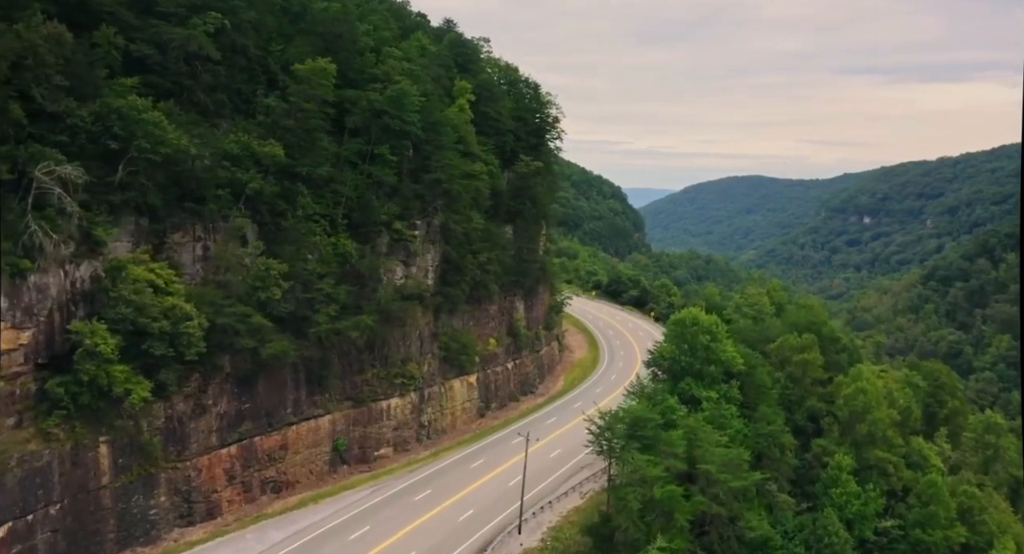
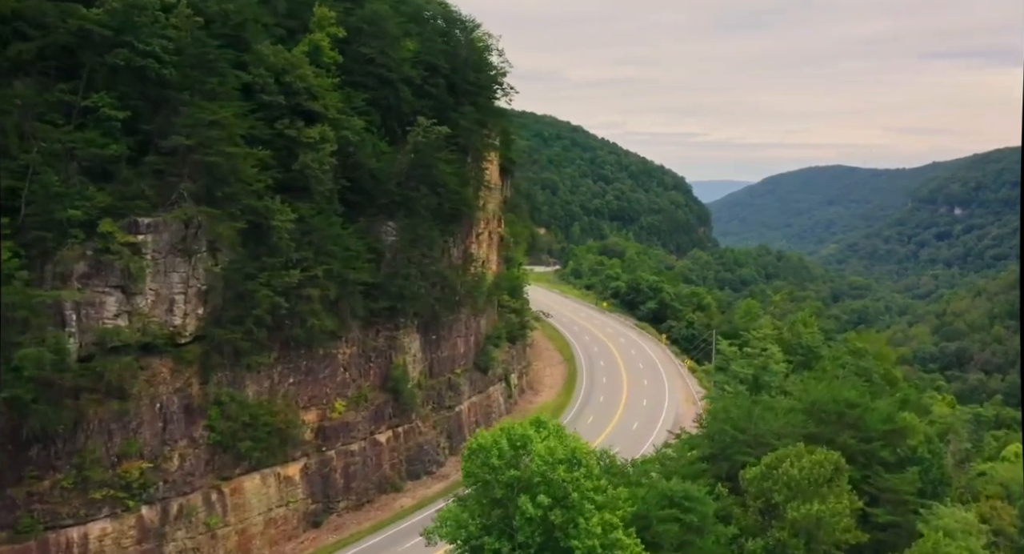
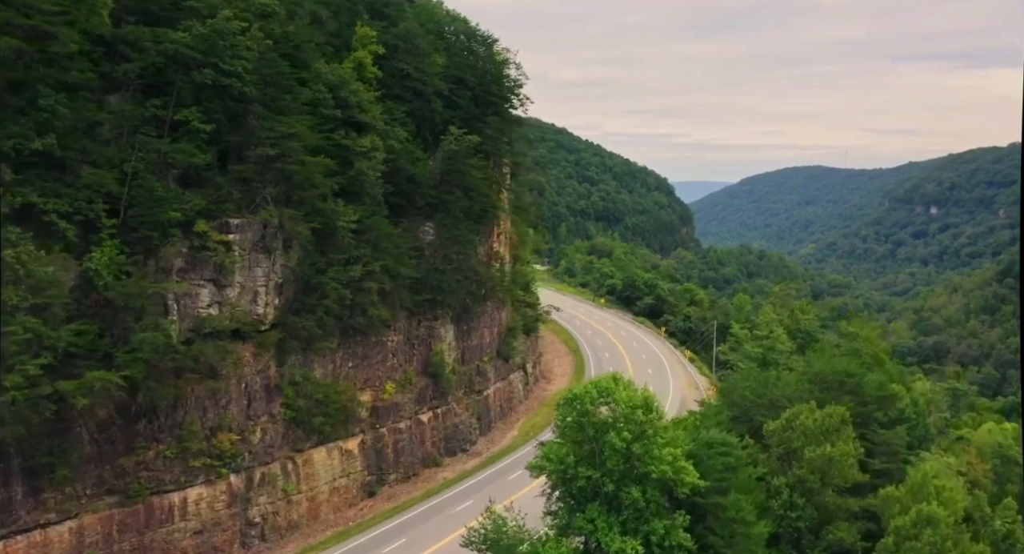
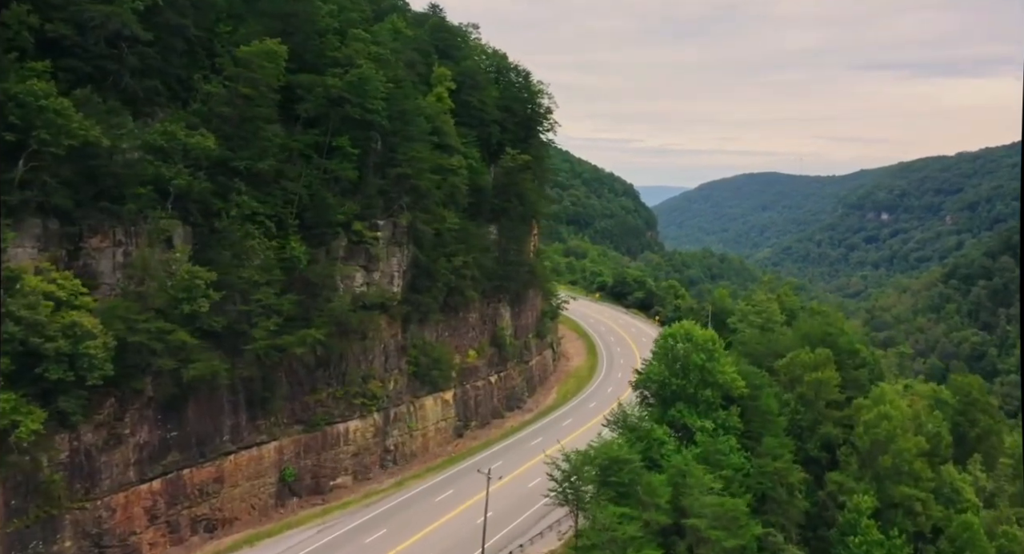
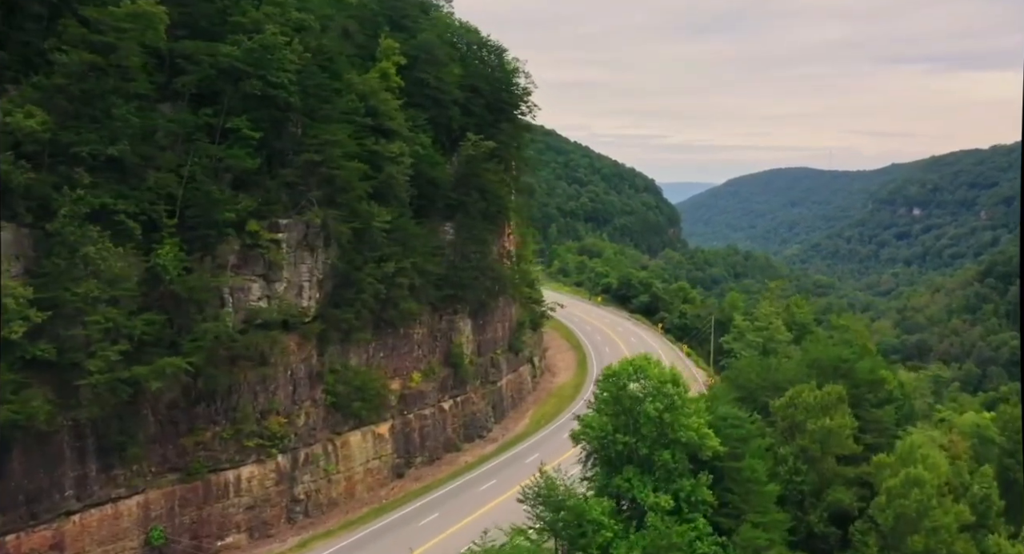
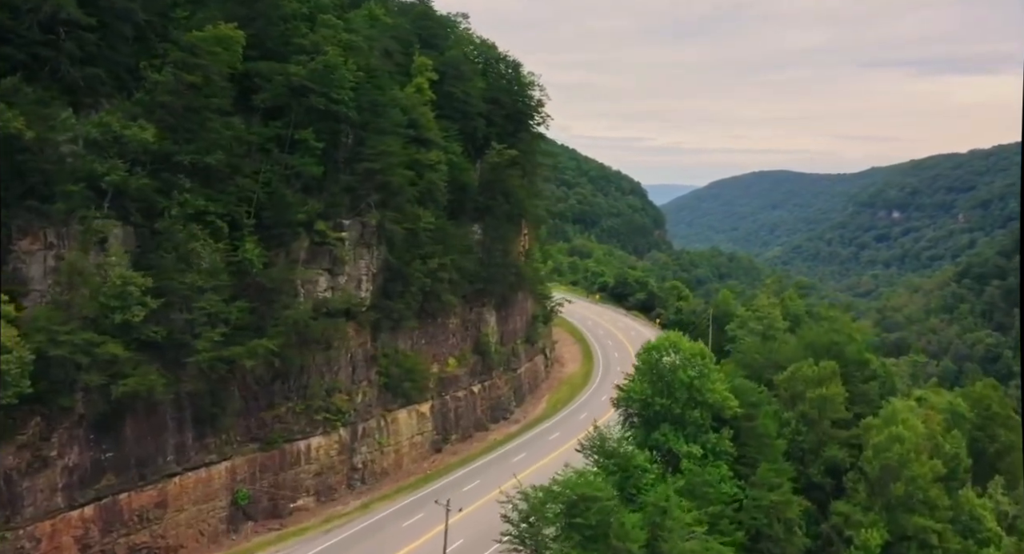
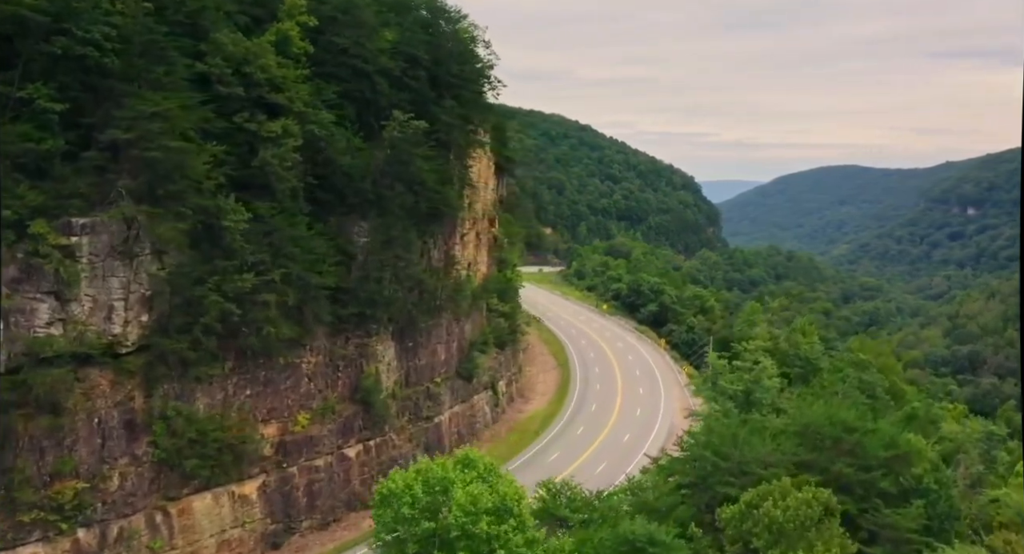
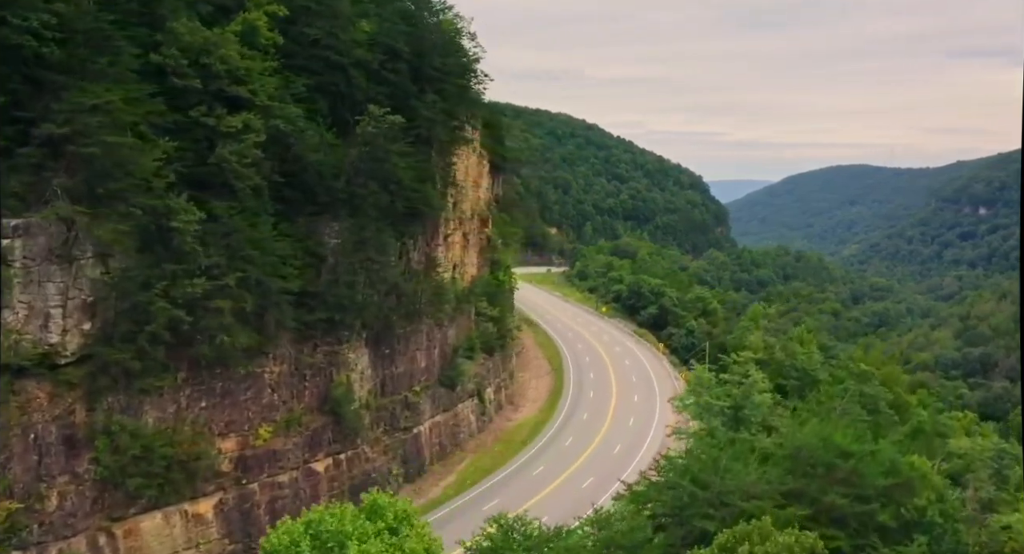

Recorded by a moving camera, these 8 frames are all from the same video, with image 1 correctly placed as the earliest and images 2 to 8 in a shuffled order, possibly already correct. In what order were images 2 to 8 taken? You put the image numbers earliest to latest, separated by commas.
4, 6, 5, 3, 2, 7, 8
